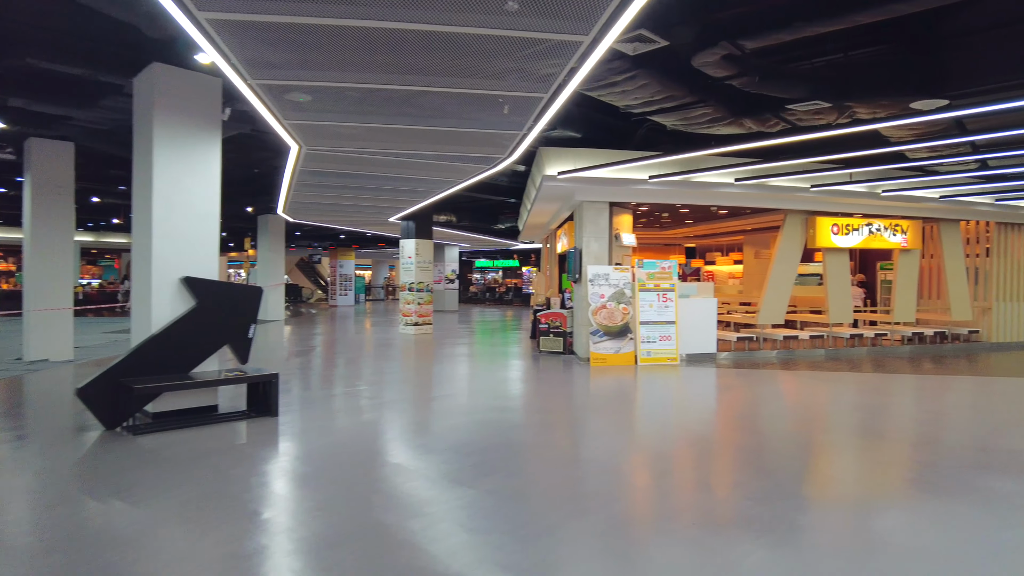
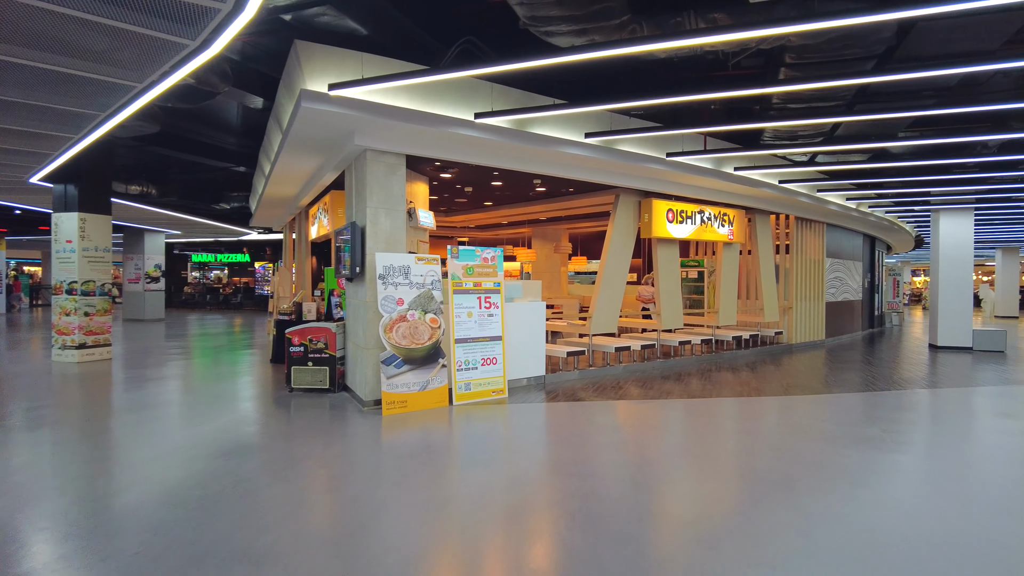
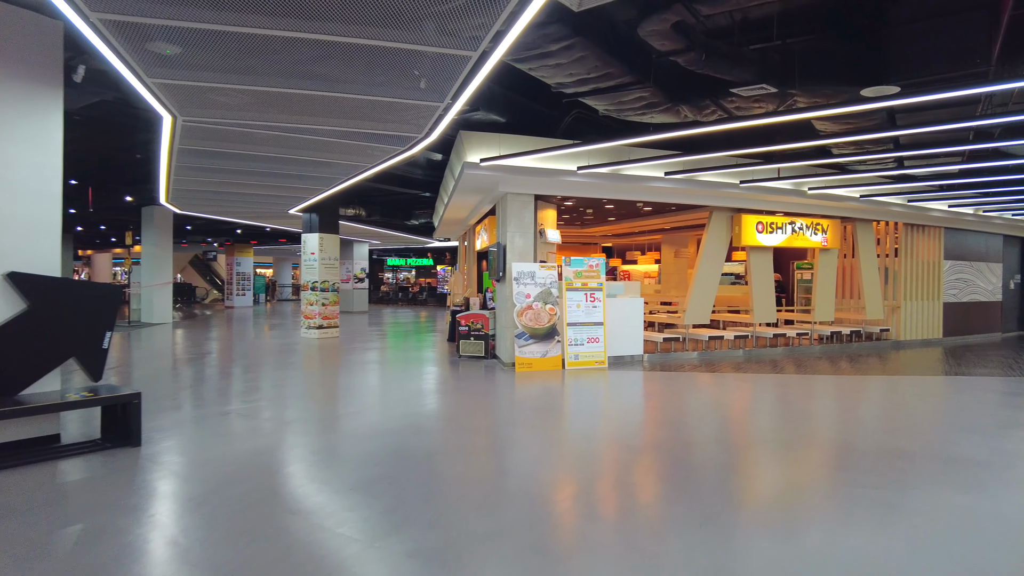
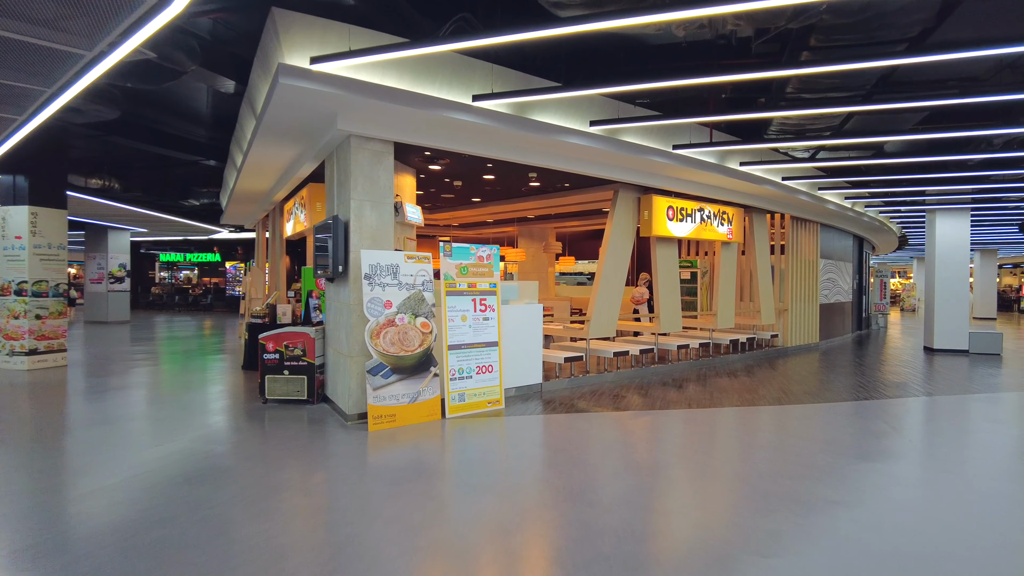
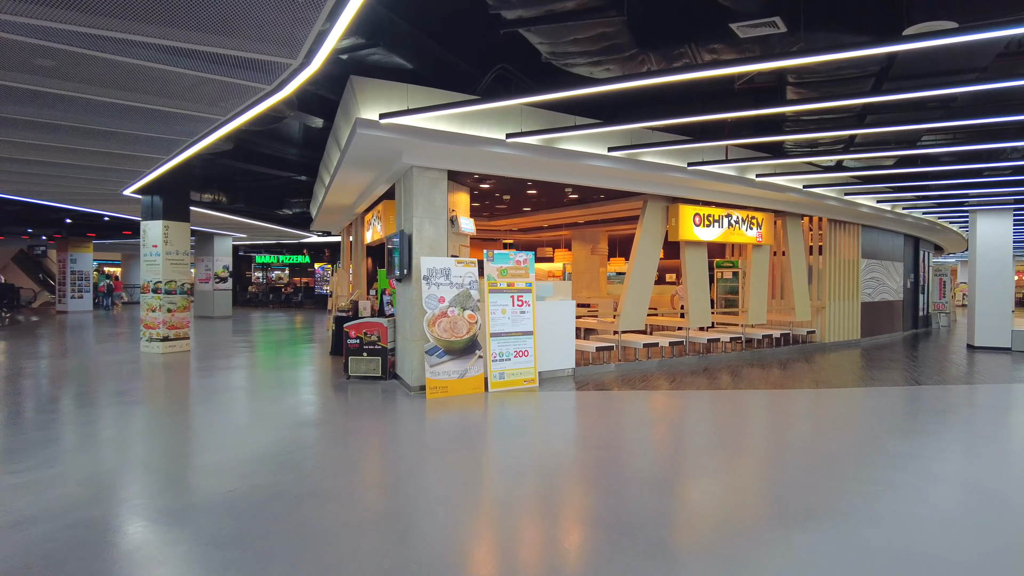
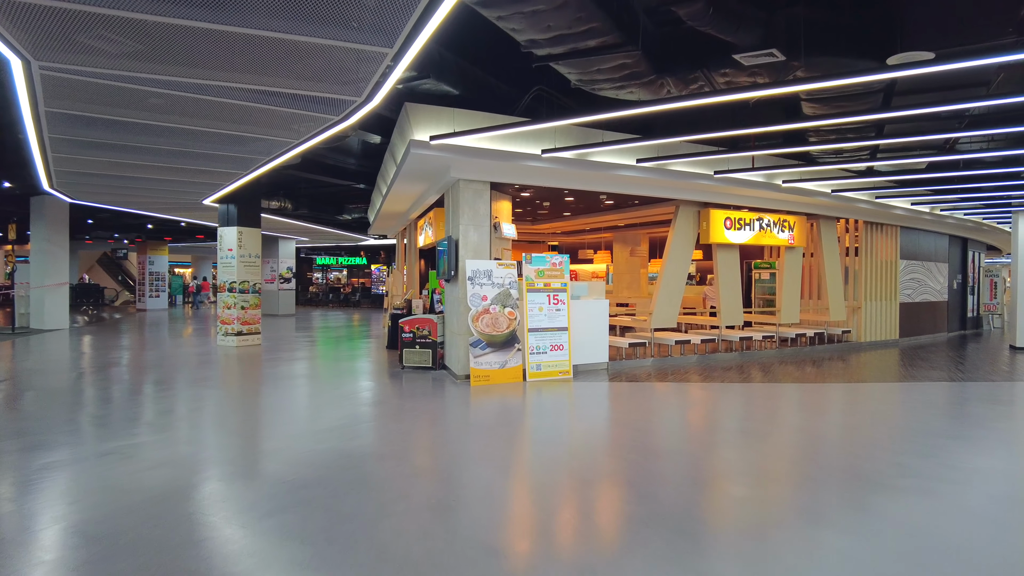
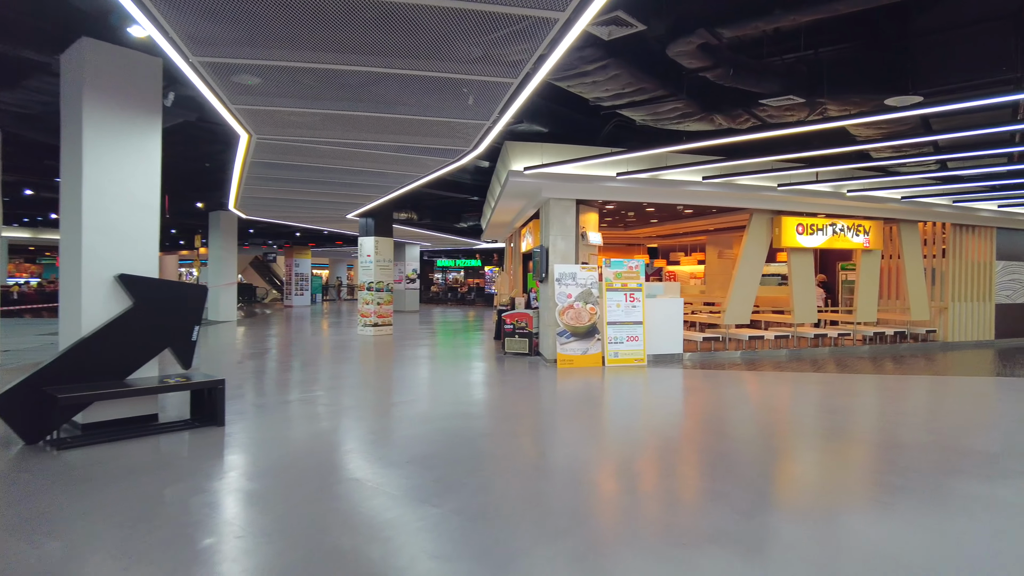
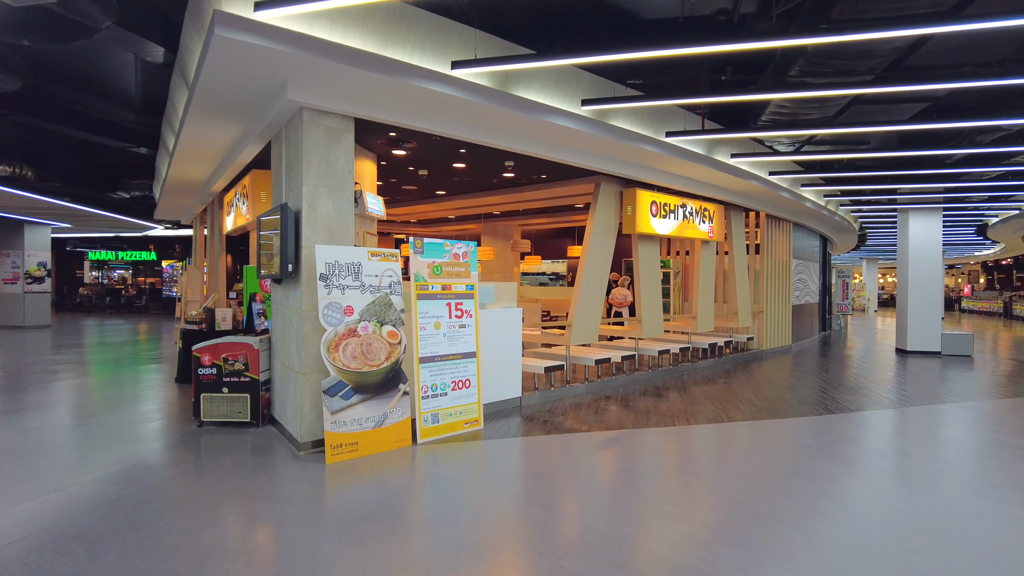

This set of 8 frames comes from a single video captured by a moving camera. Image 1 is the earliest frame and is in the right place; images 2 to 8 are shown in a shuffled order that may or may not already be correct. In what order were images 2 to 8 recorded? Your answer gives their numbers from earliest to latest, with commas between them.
7, 3, 6, 5, 2, 4, 8
